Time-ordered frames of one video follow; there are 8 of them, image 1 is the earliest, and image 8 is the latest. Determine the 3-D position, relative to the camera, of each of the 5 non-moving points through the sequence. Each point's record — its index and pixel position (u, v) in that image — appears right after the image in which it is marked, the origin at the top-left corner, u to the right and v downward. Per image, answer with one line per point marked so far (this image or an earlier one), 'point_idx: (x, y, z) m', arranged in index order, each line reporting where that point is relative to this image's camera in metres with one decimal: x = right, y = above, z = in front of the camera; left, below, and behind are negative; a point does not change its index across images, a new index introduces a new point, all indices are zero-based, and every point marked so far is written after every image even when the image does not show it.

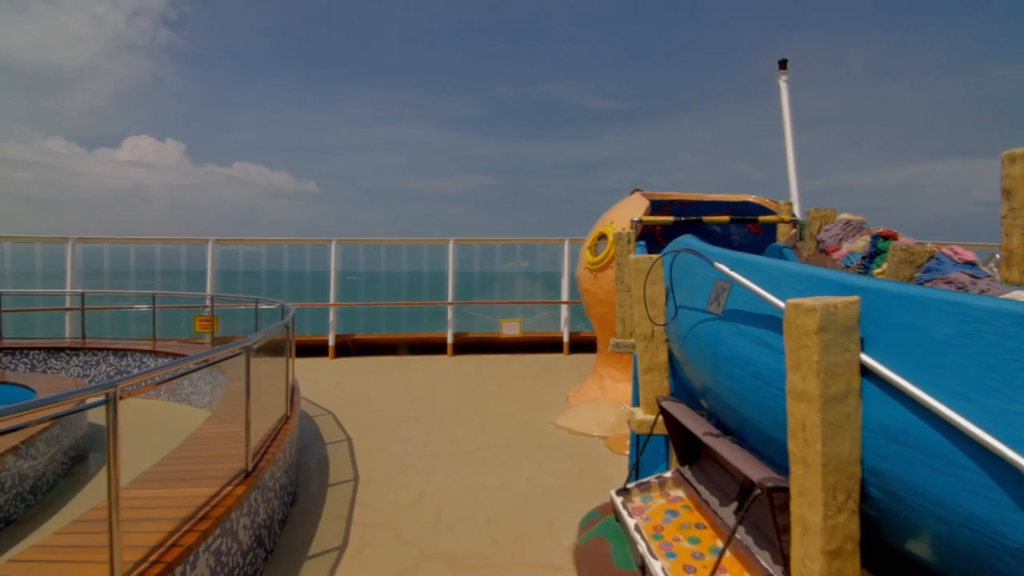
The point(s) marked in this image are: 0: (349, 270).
0: (-2.9, +0.3, +9.6) m
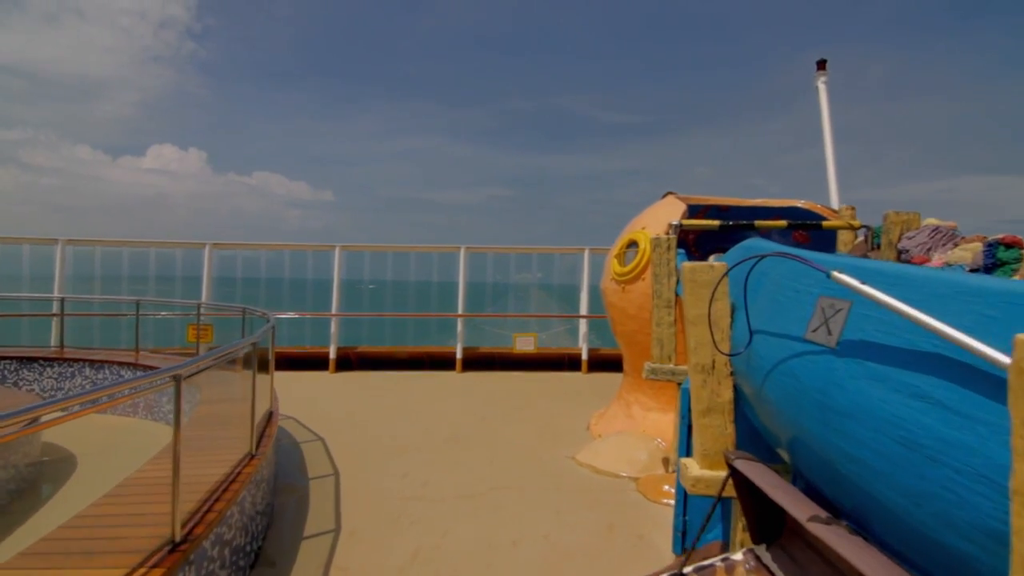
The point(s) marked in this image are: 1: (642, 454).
0: (-2.6, +0.2, +9.0) m
1: (+1.0, -1.3, +4.3) m
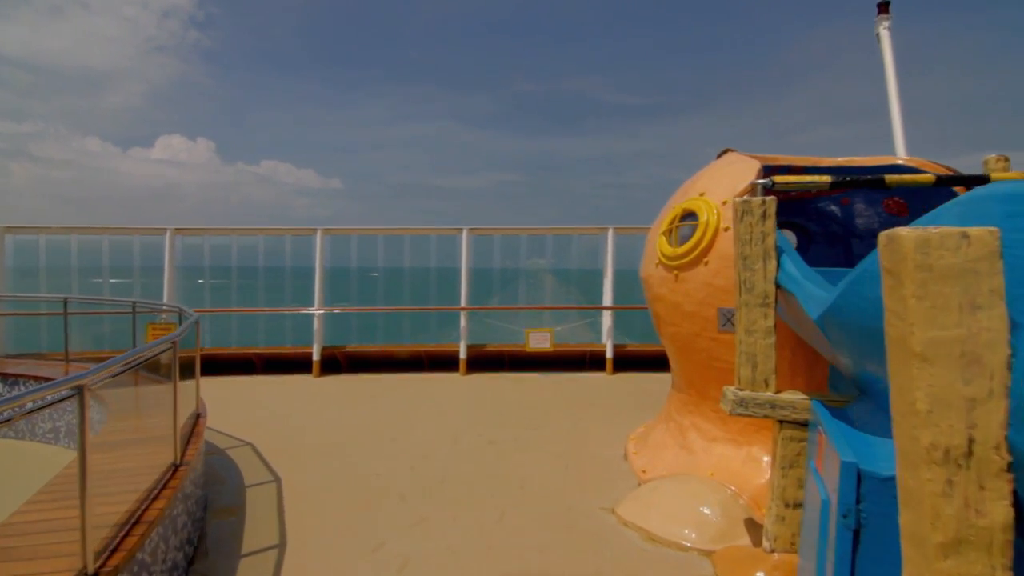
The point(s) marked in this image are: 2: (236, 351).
0: (-2.5, +0.3, +7.7) m
1: (+1.1, -1.3, +3.0) m
2: (-4.0, -0.9, +7.7) m
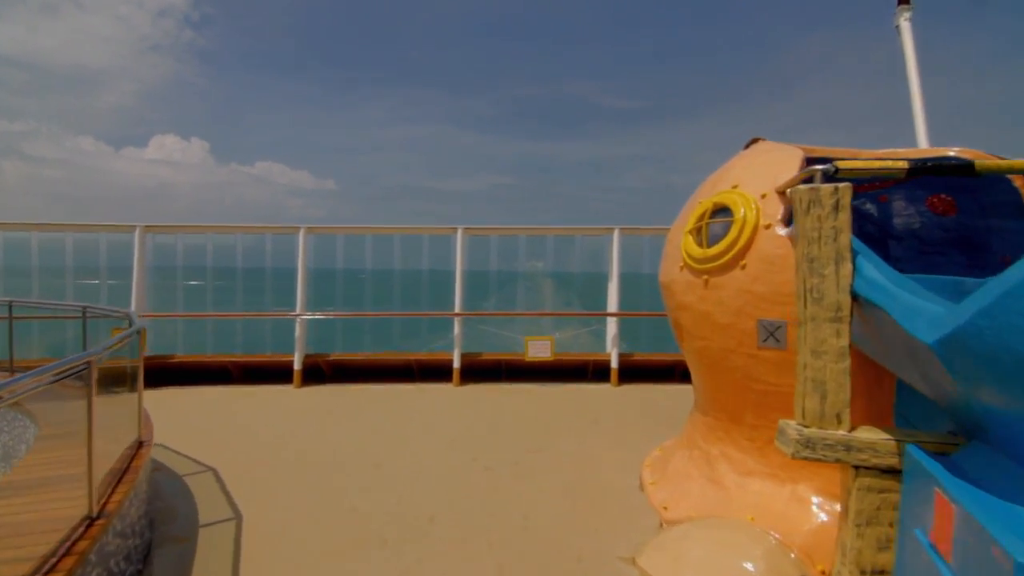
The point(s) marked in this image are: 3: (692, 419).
0: (-2.5, +0.3, +7.2) m
1: (+1.1, -1.3, +2.5) m
2: (-4.0, -0.9, +7.1) m
3: (+1.3, -0.9, +3.8) m
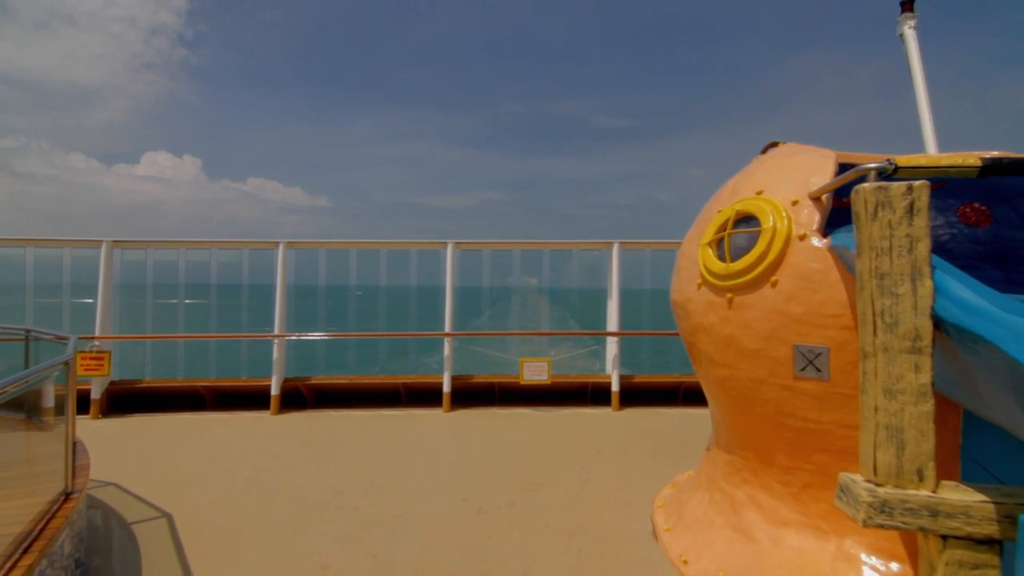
0: (-2.6, 0.0, +6.7) m
1: (+1.1, -1.4, +2.1) m
2: (-4.1, -1.2, +6.6) m
3: (+1.2, -1.0, +3.3) m
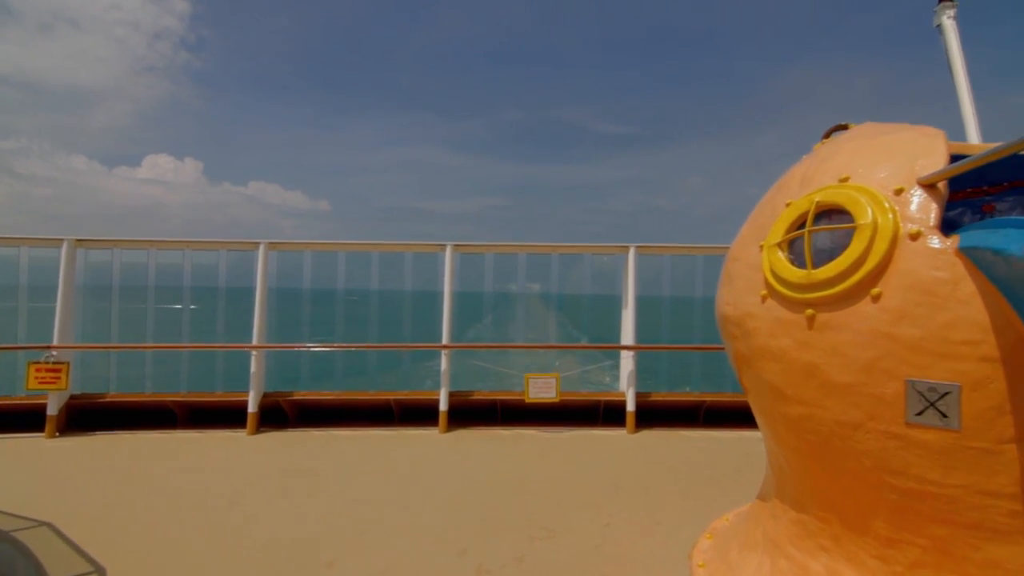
0: (-2.5, 0.0, +6.1) m
1: (+1.2, -1.4, +1.4) m
2: (-4.0, -1.2, +6.0) m
3: (+1.3, -1.1, +2.7) m
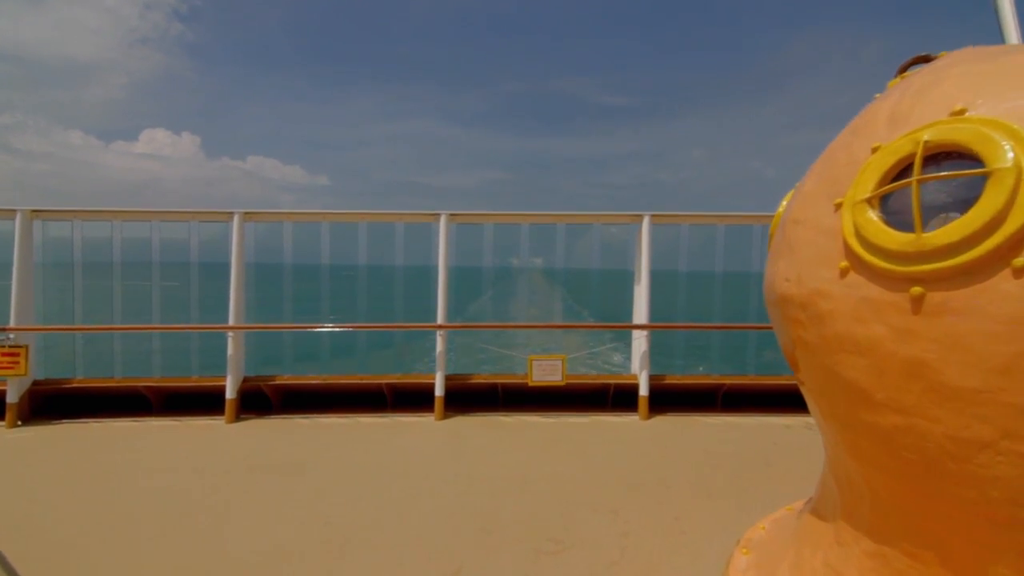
0: (-2.5, +0.2, +5.6) m
1: (+1.2, -1.4, +1.0) m
2: (-4.0, -1.0, +5.5) m
3: (+1.3, -1.0, +2.2) m
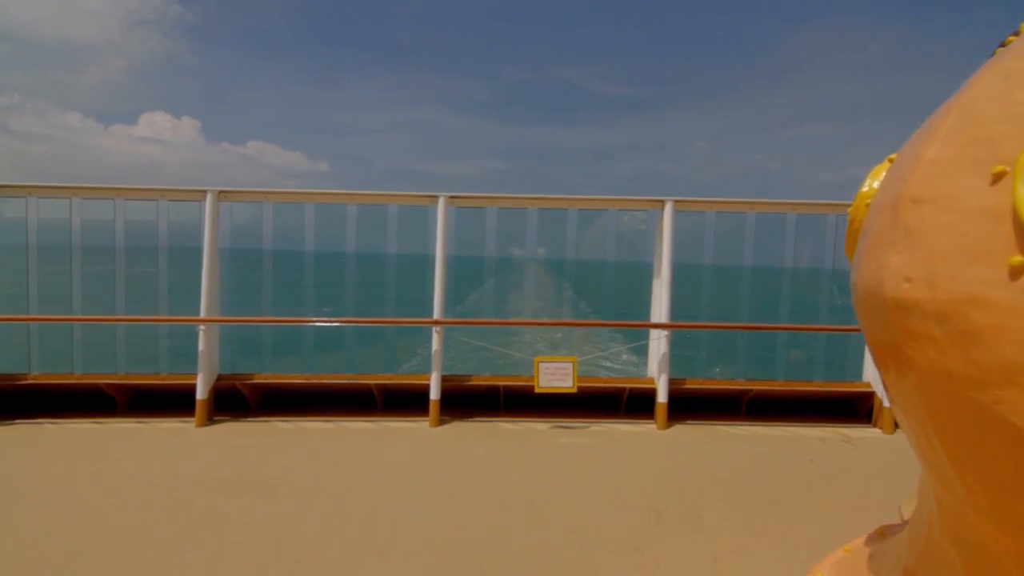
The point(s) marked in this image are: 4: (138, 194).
0: (-2.5, +0.3, +5.0) m
1: (+1.2, -1.4, +0.4) m
2: (-4.0, -0.8, +4.9) m
3: (+1.3, -1.0, +1.7) m
4: (-3.4, +0.9, +4.9) m
